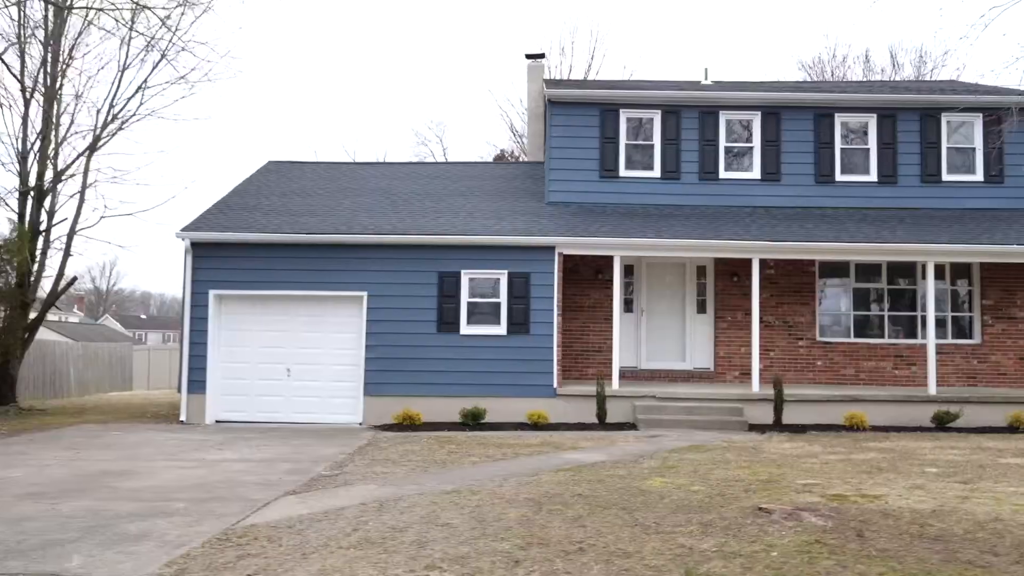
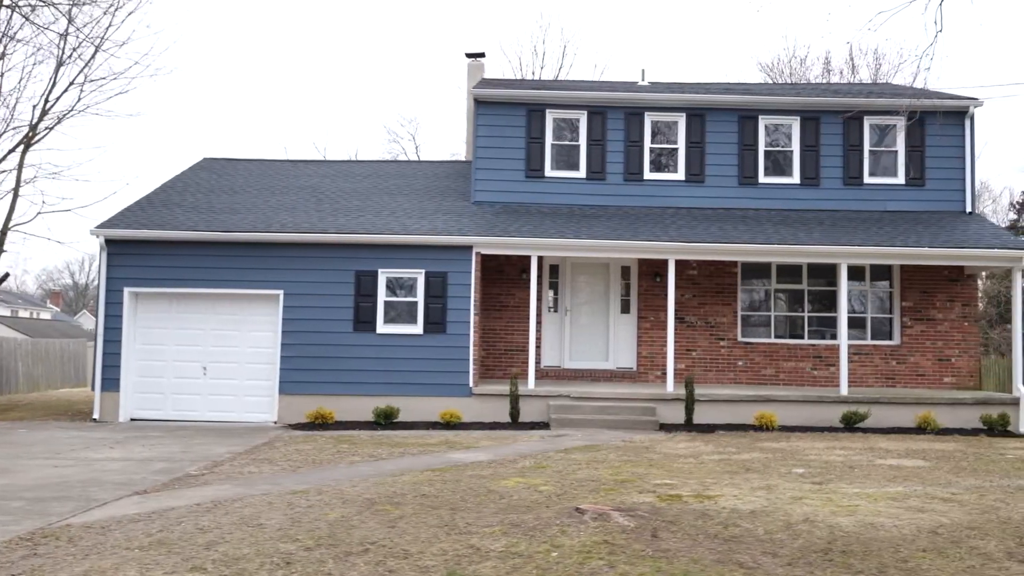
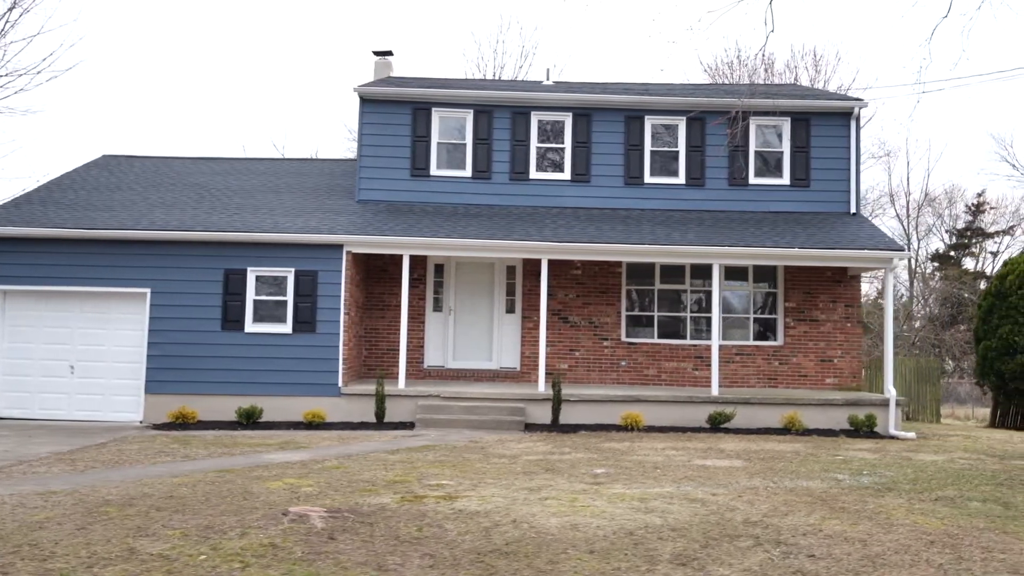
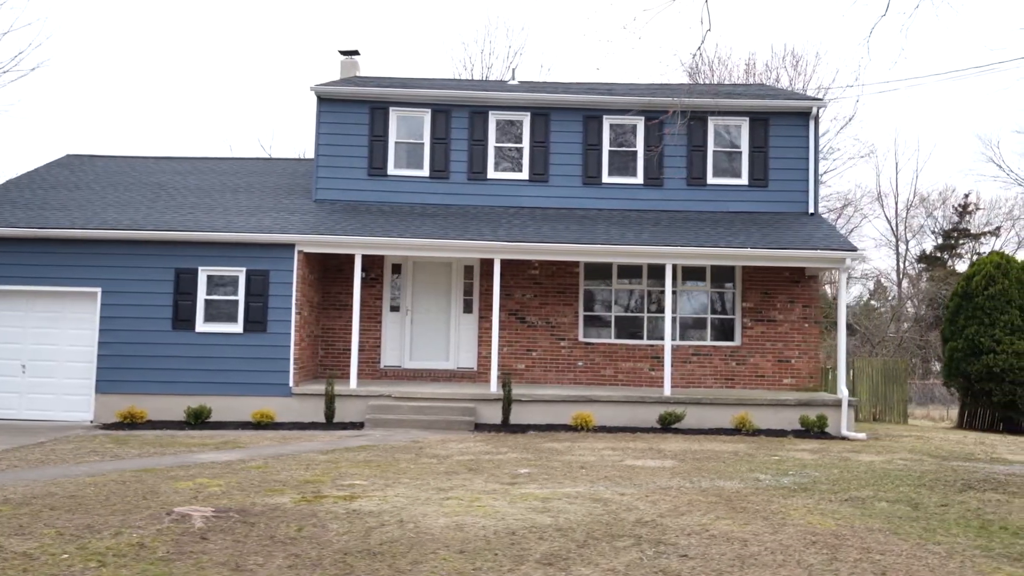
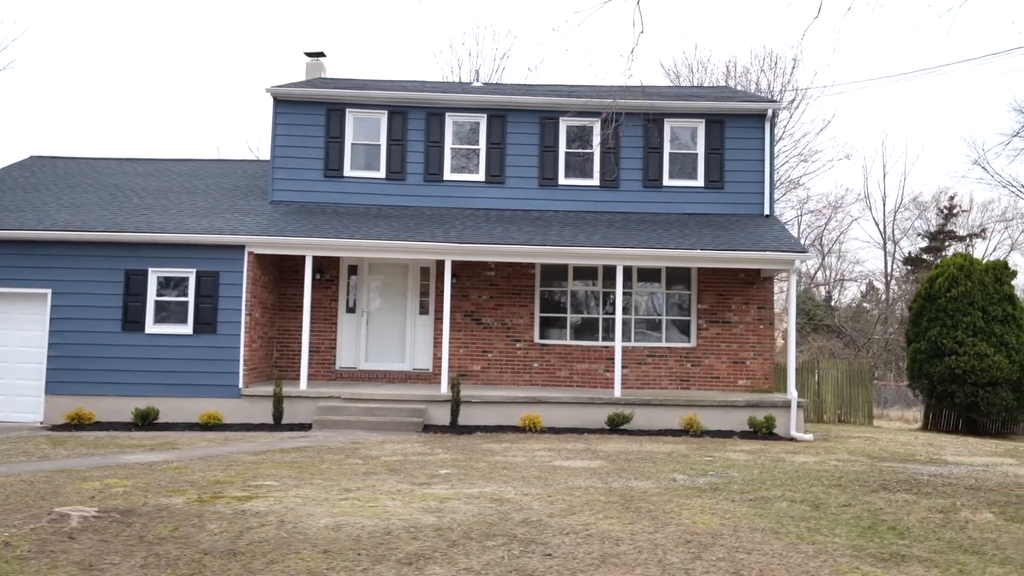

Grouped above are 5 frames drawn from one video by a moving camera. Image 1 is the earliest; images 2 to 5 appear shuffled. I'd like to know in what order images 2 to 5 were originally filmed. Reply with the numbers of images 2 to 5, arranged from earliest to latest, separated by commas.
2, 3, 4, 5
